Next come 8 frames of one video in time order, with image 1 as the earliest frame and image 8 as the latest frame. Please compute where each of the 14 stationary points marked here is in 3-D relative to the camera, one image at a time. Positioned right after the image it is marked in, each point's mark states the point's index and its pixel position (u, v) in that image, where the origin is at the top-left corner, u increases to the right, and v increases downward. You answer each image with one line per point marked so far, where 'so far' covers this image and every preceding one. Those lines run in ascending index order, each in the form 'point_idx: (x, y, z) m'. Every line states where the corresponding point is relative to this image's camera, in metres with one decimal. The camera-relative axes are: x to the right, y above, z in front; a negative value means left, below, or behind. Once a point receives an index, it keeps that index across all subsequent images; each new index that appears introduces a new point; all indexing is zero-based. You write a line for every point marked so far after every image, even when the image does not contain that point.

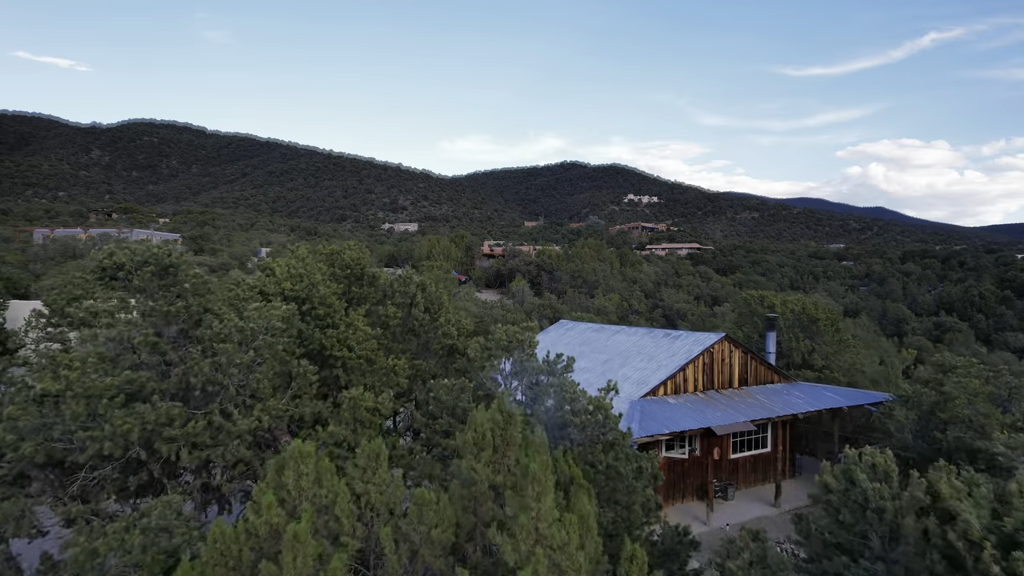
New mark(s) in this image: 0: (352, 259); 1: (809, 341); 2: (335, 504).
0: (-2.4, +0.5, +8.3) m
1: (+9.8, -1.7, +17.7) m
2: (-0.8, -1.3, +3.3) m
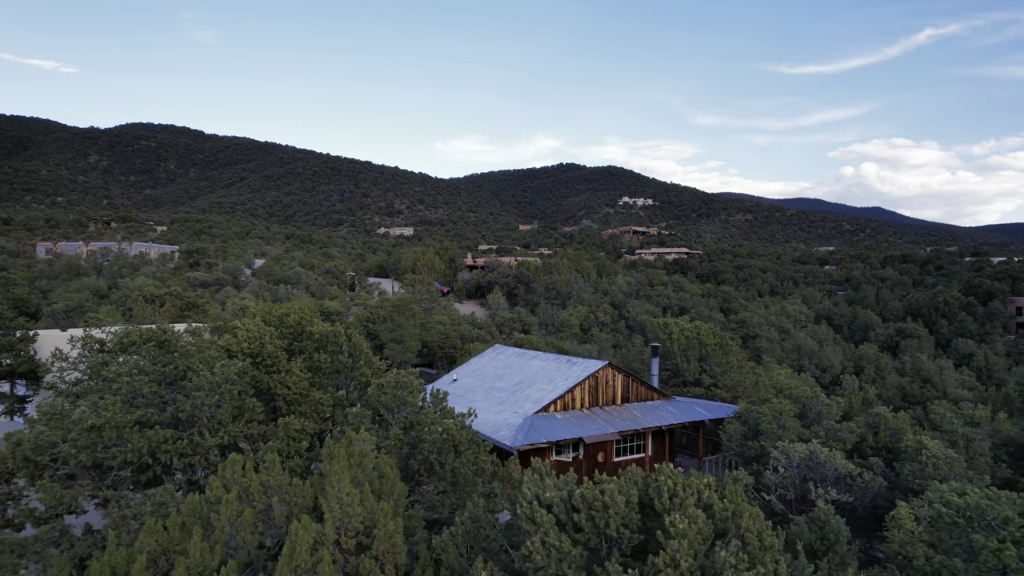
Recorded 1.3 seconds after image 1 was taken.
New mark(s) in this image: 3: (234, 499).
0: (-4.5, -0.6, +11.5) m
1: (+7.4, -2.9, +21.2) m
2: (-2.8, -2.3, +6.5) m
3: (-3.0, -2.3, +6.0) m
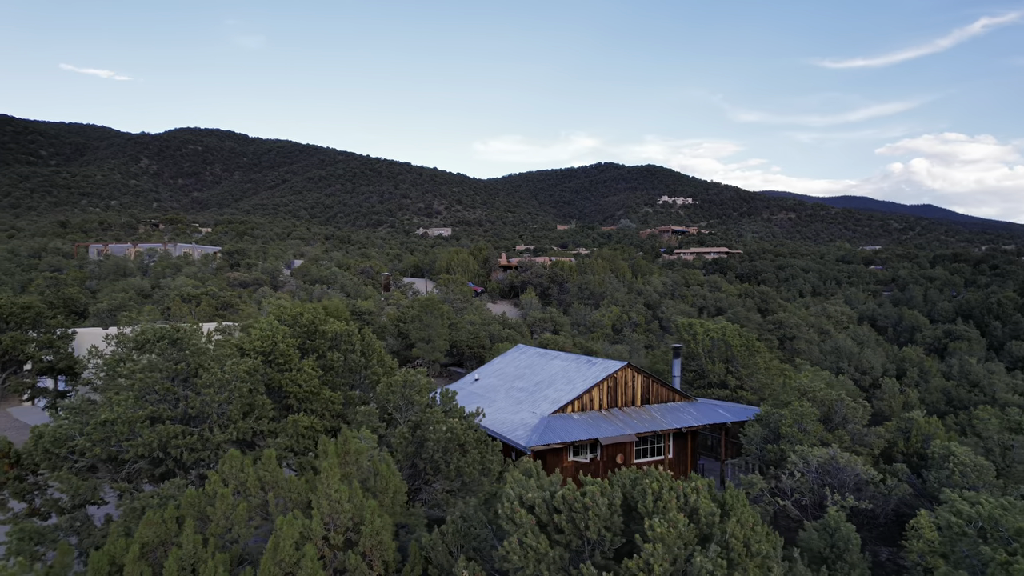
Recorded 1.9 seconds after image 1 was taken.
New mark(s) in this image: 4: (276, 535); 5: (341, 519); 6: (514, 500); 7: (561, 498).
0: (-4.3, -0.6, +11.7) m
1: (+8.2, -2.9, +20.6) m
2: (-2.9, -2.3, +6.6) m
3: (-3.1, -2.3, +6.1) m
4: (-2.3, -2.5, +5.4) m
5: (-1.8, -2.5, +5.9) m
6: (0.0, -2.1, +5.4) m
7: (+0.5, -2.0, +5.2) m
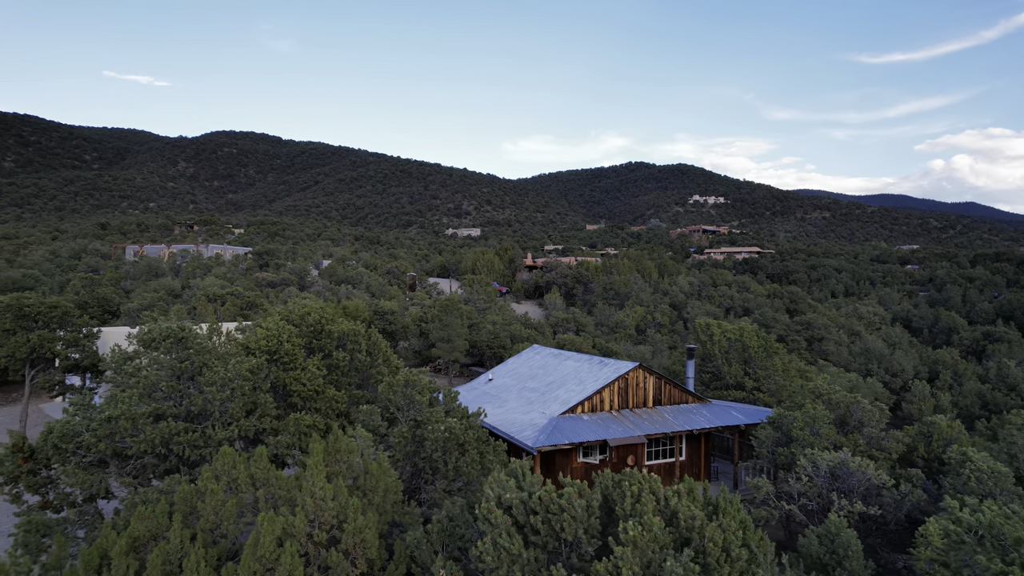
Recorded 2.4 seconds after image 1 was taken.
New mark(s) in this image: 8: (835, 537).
0: (-4.2, -0.6, +11.8) m
1: (+8.6, -2.9, +20.2) m
2: (-3.1, -2.3, +6.7) m
3: (-3.3, -2.3, +6.2) m
4: (-2.5, -2.4, +5.5) m
5: (-2.0, -2.5, +5.9) m
6: (-0.2, -2.1, +5.4) m
7: (+0.3, -2.0, +5.2) m
8: (+4.8, -3.6, +8.0) m
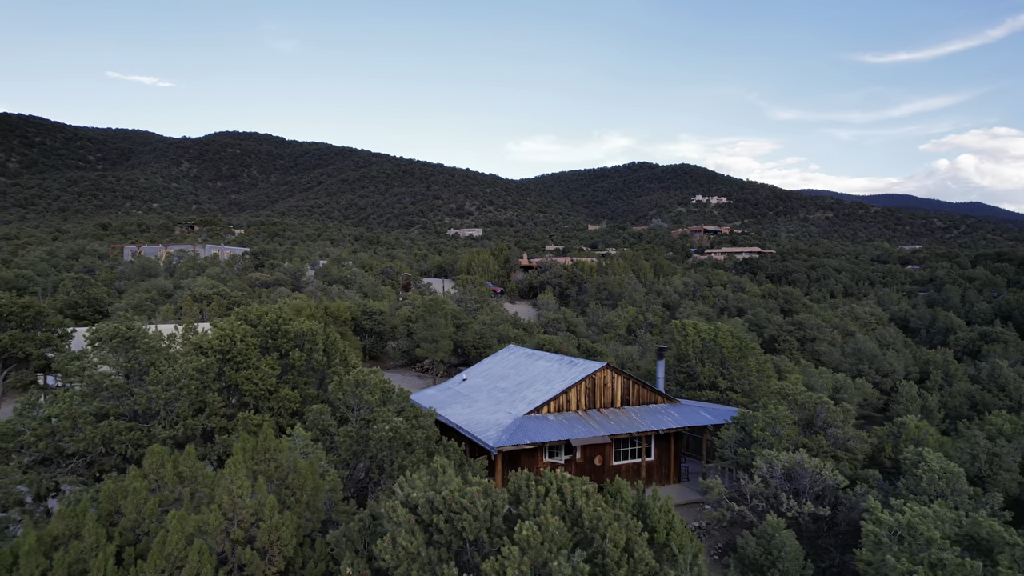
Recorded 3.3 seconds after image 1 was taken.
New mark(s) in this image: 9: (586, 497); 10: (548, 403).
0: (-5.1, -0.6, +11.9) m
1: (+7.7, -2.9, +20.2) m
2: (-4.0, -2.3, +6.7) m
3: (-4.2, -2.3, +6.2) m
4: (-3.5, -2.4, +5.5) m
5: (-2.9, -2.5, +5.9) m
6: (-1.1, -2.1, +5.4) m
7: (-0.7, -2.0, +5.2) m
8: (+3.8, -3.6, +8.1) m
9: (+0.7, -2.0, +5.3) m
10: (+1.0, -3.3, +15.5) m
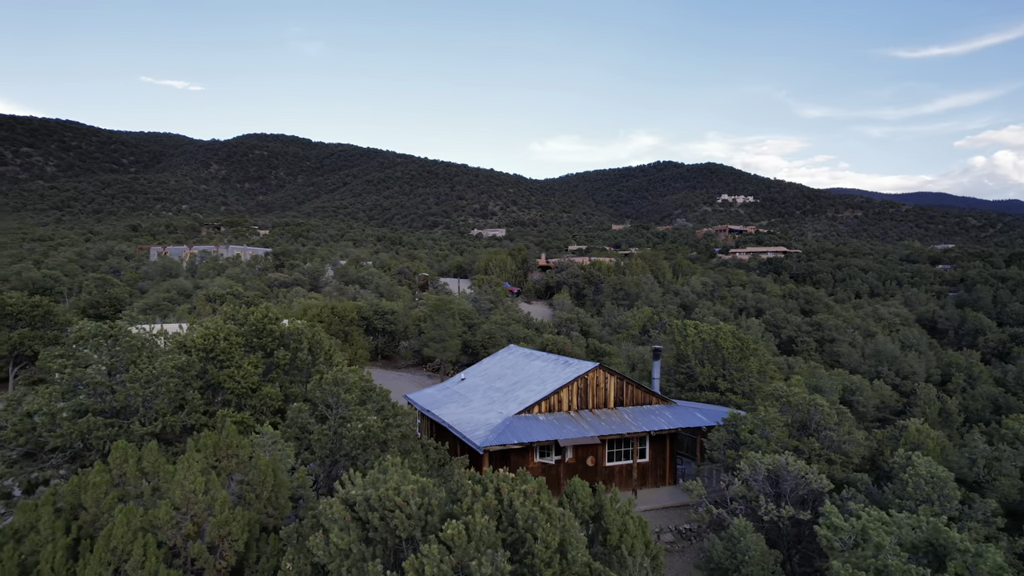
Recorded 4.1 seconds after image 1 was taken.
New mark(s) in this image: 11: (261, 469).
0: (-5.5, -0.6, +12.0) m
1: (+7.6, -2.9, +20.0) m
2: (-4.6, -2.3, +6.8) m
3: (-4.8, -2.3, +6.3) m
4: (-4.1, -2.4, +5.6) m
5: (-3.5, -2.5, +6.0) m
6: (-1.7, -2.1, +5.5) m
7: (-1.3, -2.0, +5.3) m
8: (+3.3, -3.6, +7.9) m
9: (+0.1, -2.0, +5.3) m
10: (+0.8, -3.3, +15.5) m
11: (-3.2, -2.4, +7.1) m
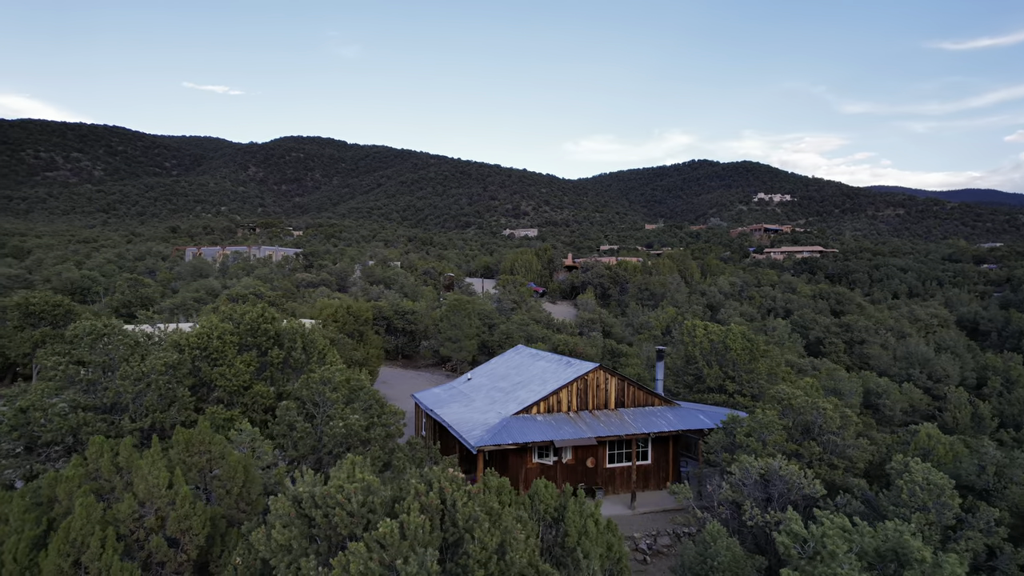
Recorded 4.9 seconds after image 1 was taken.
0: (-5.7, -0.6, +12.3) m
1: (+7.8, -2.9, +19.6) m
2: (-5.0, -2.3, +7.0) m
3: (-5.3, -2.3, +6.6) m
4: (-4.6, -2.4, +5.8) m
5: (-4.1, -2.5, +6.2) m
6: (-2.3, -2.1, +5.6) m
7: (-1.9, -2.0, +5.3) m
8: (+2.9, -3.6, +7.7) m
9: (-0.5, -2.0, +5.3) m
10: (+0.7, -3.3, +15.4) m
11: (-3.7, -2.4, +7.2) m
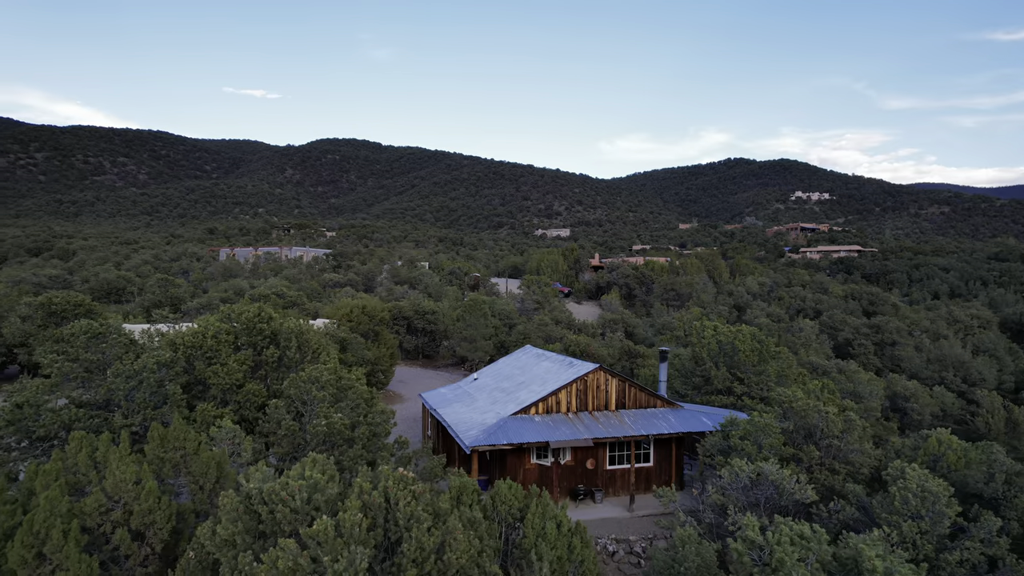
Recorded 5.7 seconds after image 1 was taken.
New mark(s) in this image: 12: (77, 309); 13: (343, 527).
0: (-5.9, -0.6, +12.6) m
1: (+7.9, -2.9, +19.1) m
2: (-5.5, -2.3, +7.3) m
3: (-5.8, -2.3, +6.8) m
4: (-5.2, -2.4, +6.0) m
5: (-4.6, -2.5, +6.4) m
6: (-2.8, -2.1, +5.7) m
7: (-2.4, -2.0, +5.4) m
8: (+2.4, -3.6, +7.6) m
9: (-1.0, -2.0, +5.3) m
10: (+0.7, -3.3, +15.3) m
11: (-4.2, -2.4, +7.4) m
12: (-15.9, -0.9, +20.0) m
13: (-1.5, -2.1, +4.9) m
